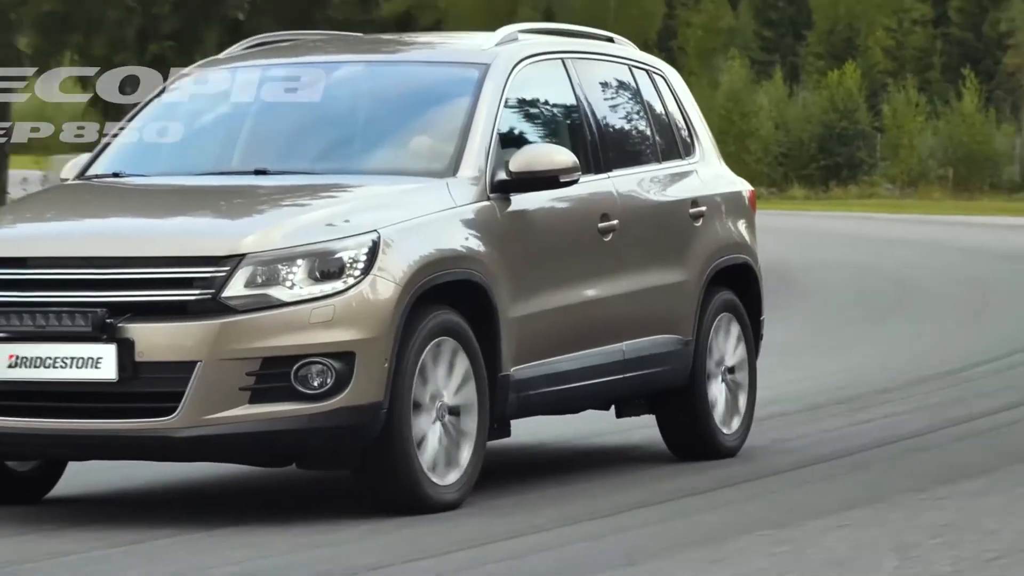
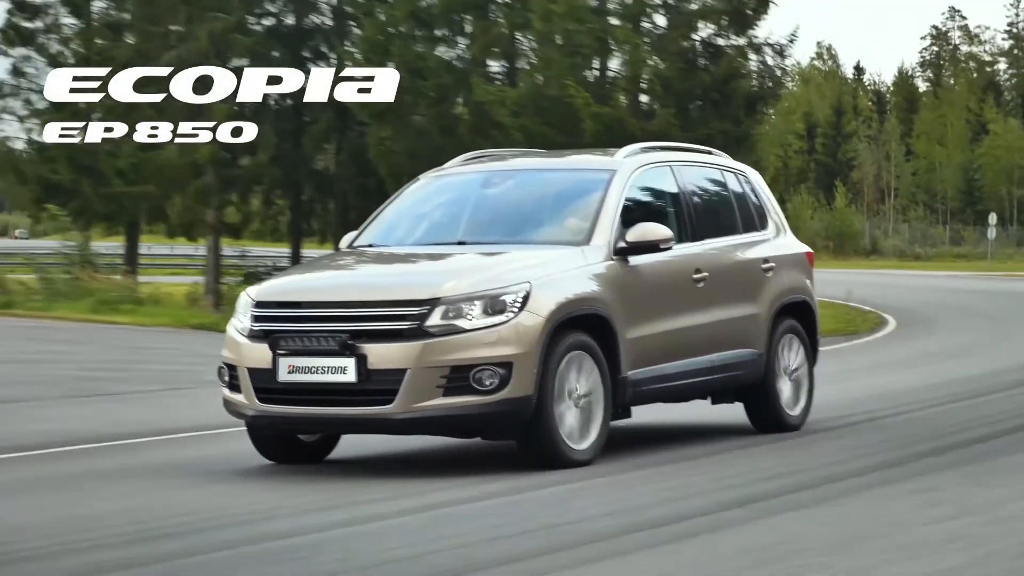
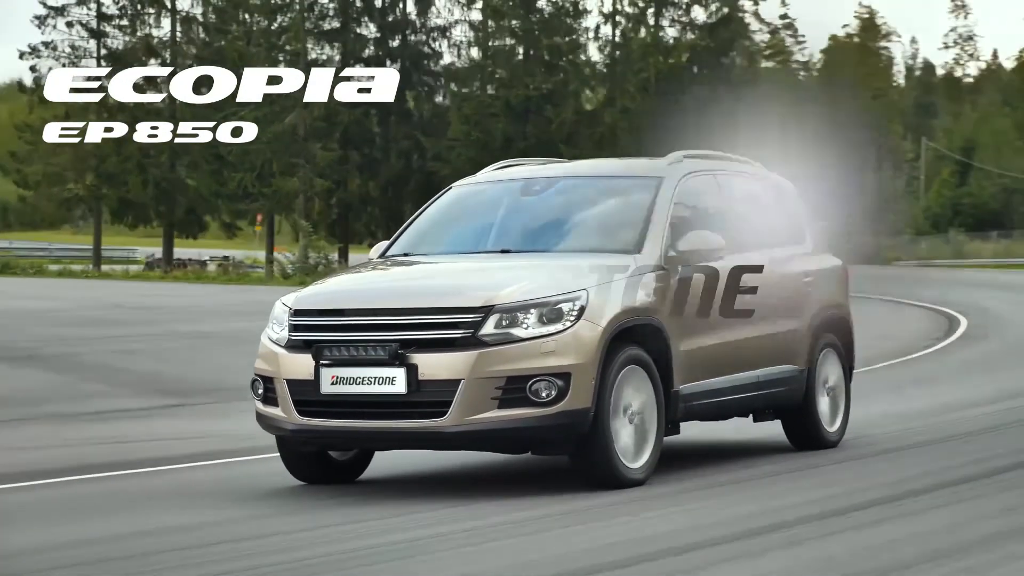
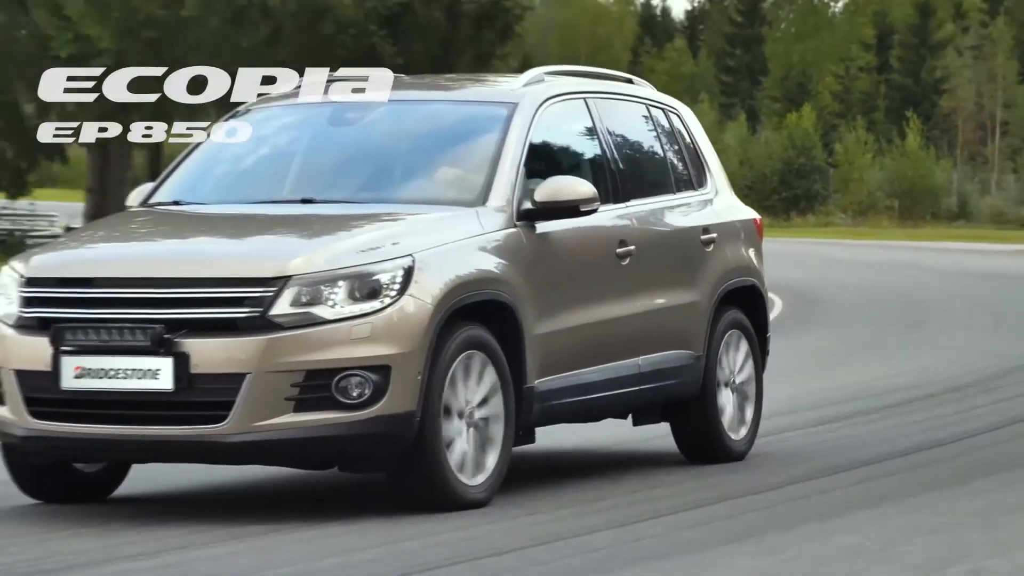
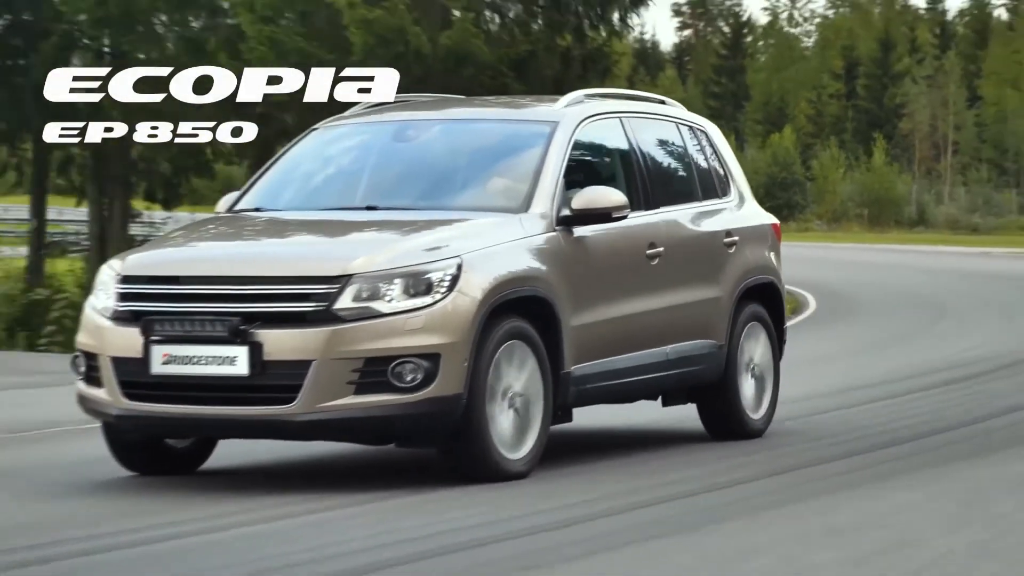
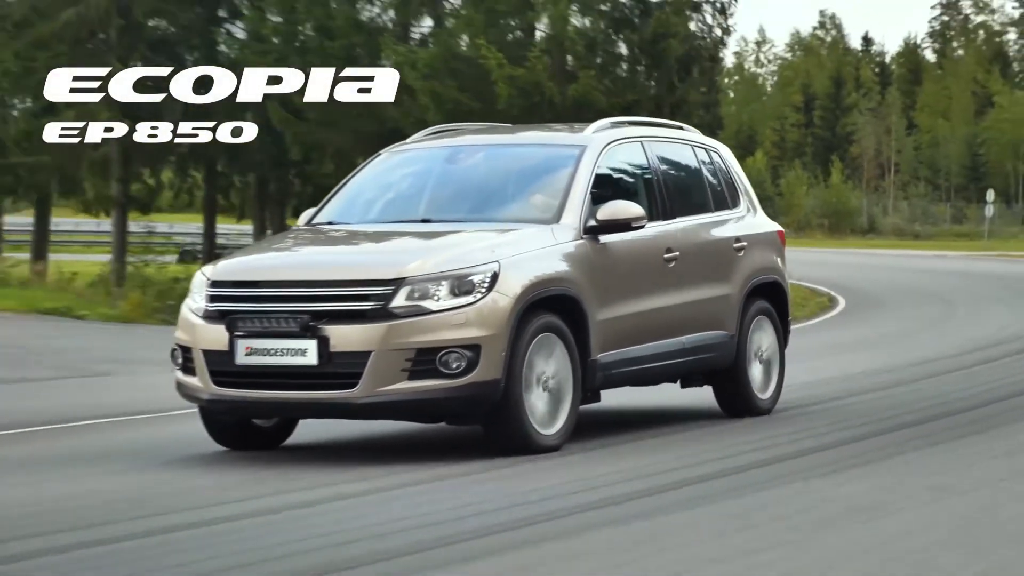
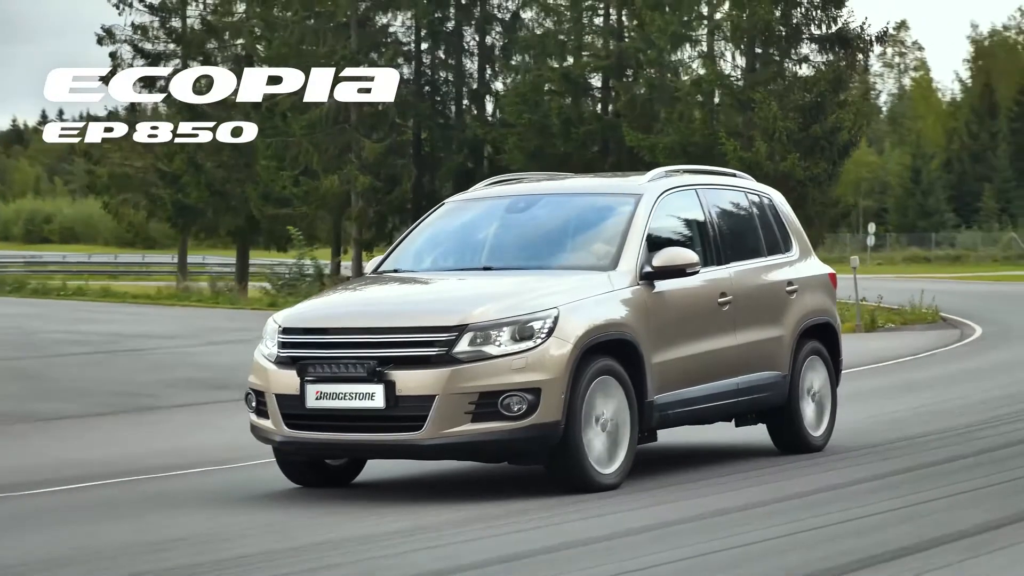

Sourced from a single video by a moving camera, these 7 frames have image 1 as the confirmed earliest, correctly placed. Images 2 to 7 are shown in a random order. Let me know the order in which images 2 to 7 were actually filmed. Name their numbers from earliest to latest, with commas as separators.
4, 5, 6, 2, 7, 3
